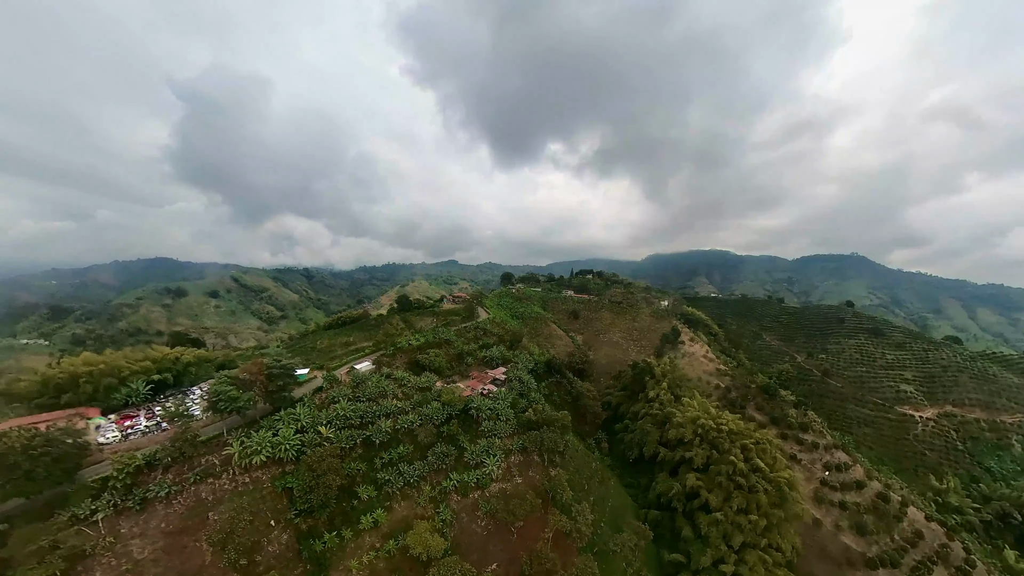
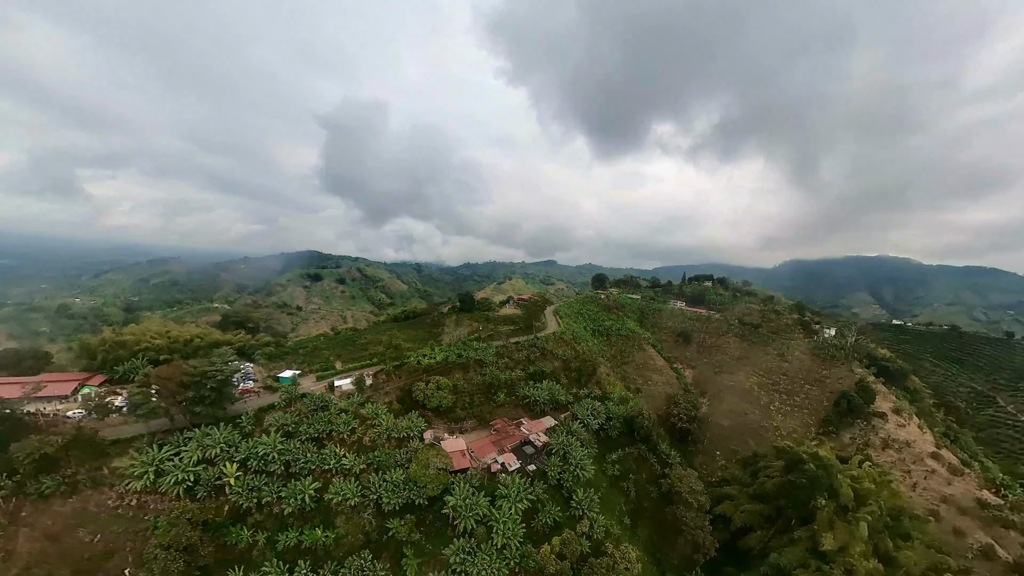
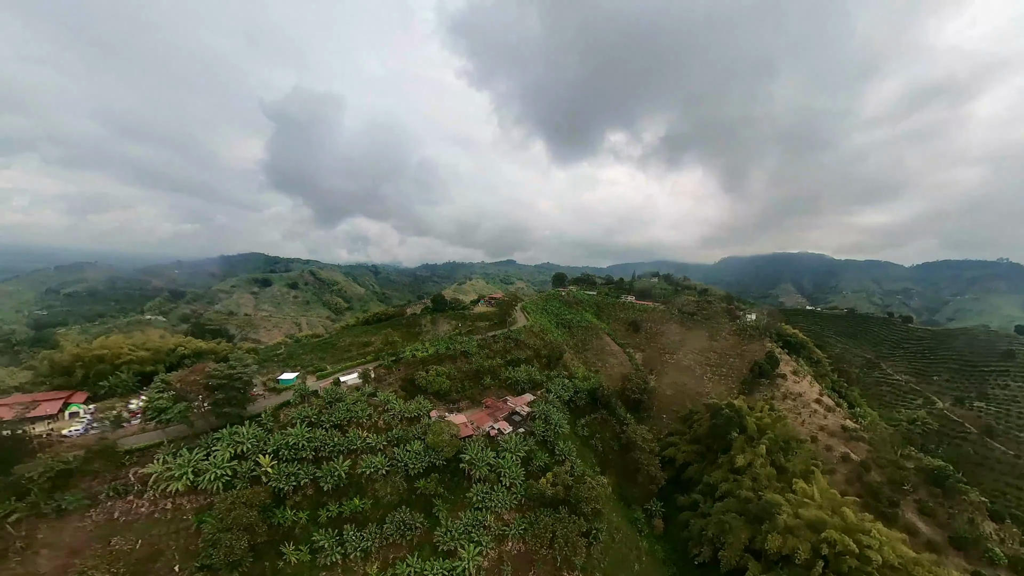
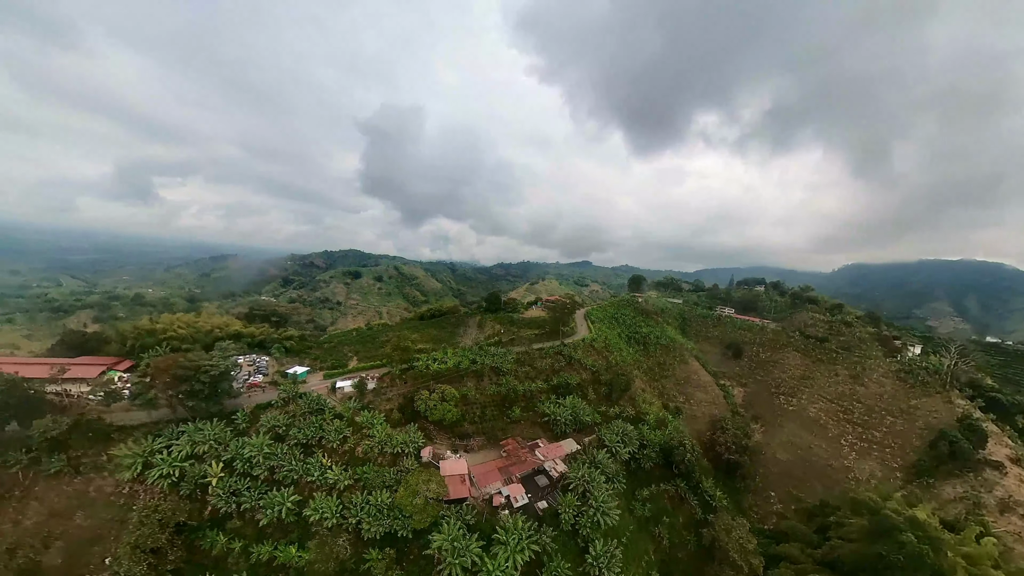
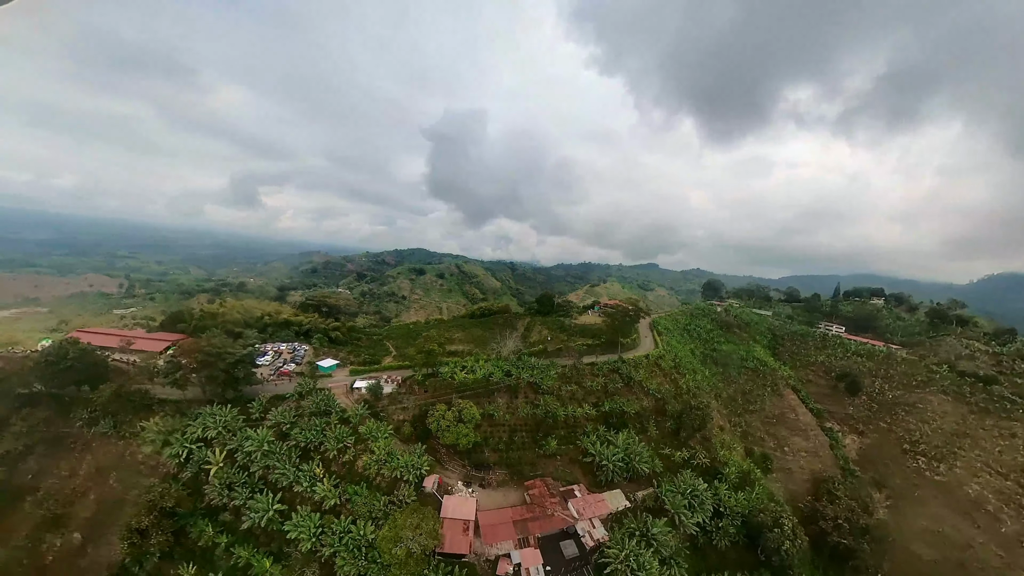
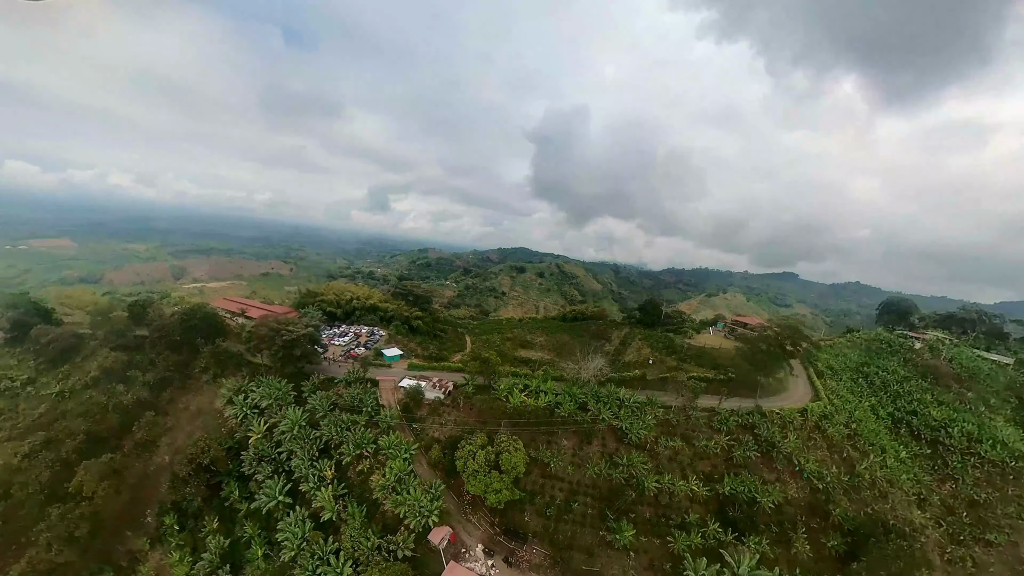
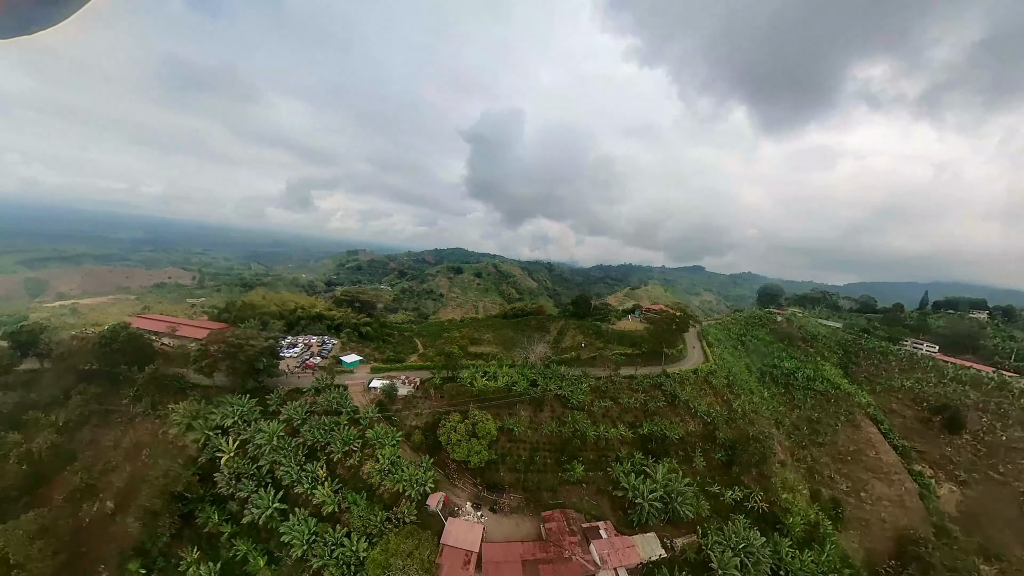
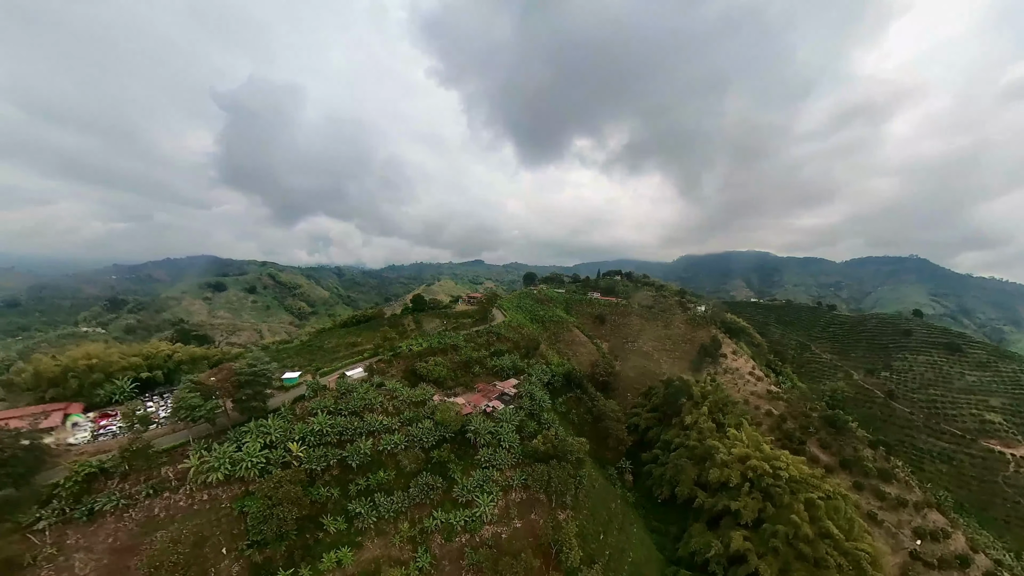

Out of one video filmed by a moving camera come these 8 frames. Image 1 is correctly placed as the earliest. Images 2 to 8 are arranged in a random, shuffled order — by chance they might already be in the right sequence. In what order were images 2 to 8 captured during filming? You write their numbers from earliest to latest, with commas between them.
8, 3, 2, 4, 5, 7, 6
